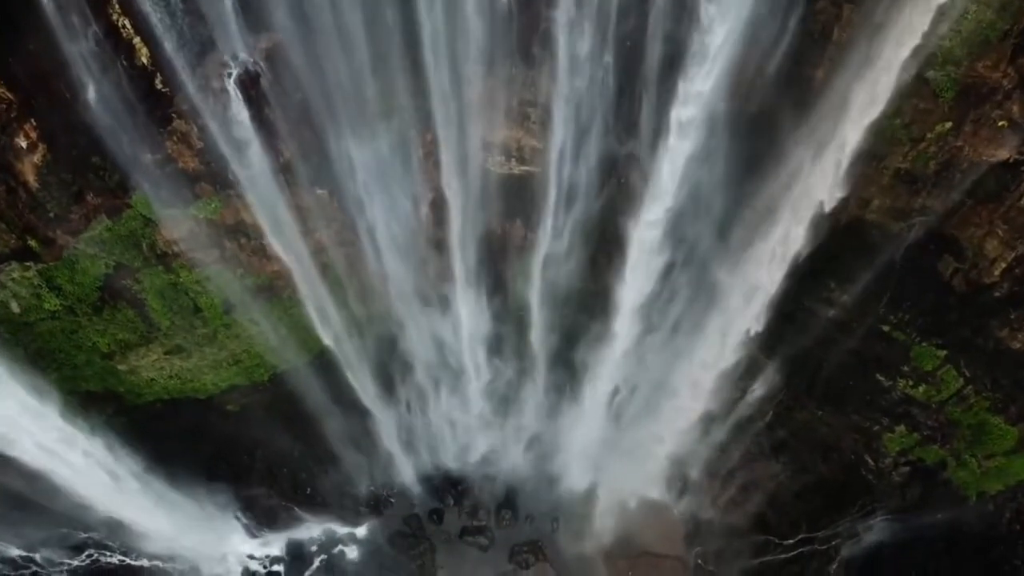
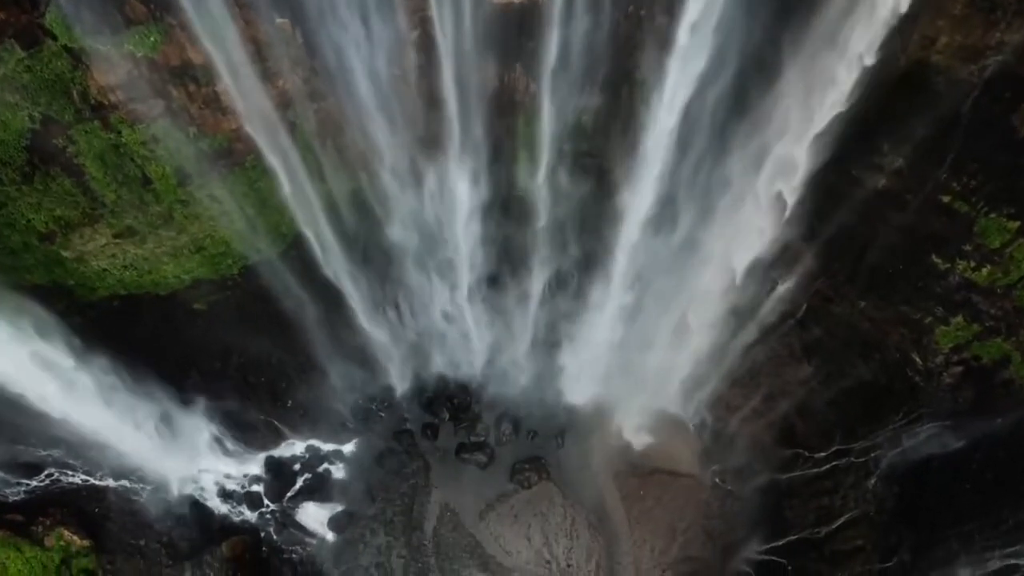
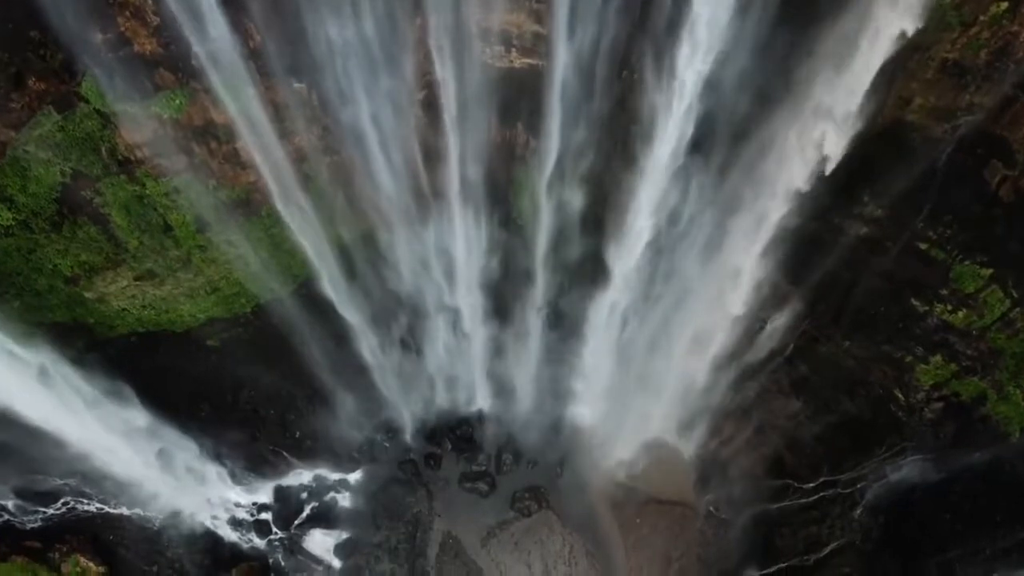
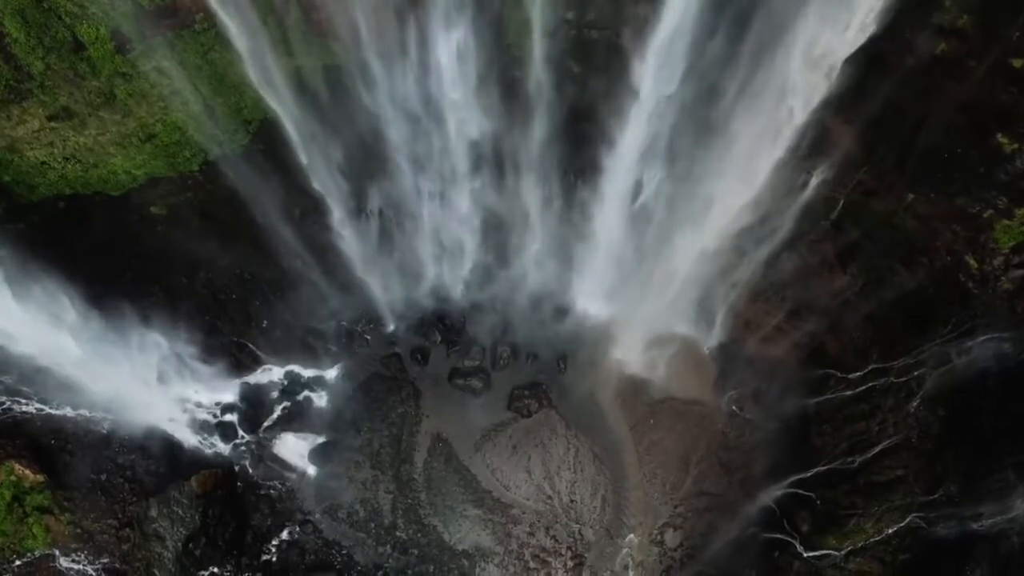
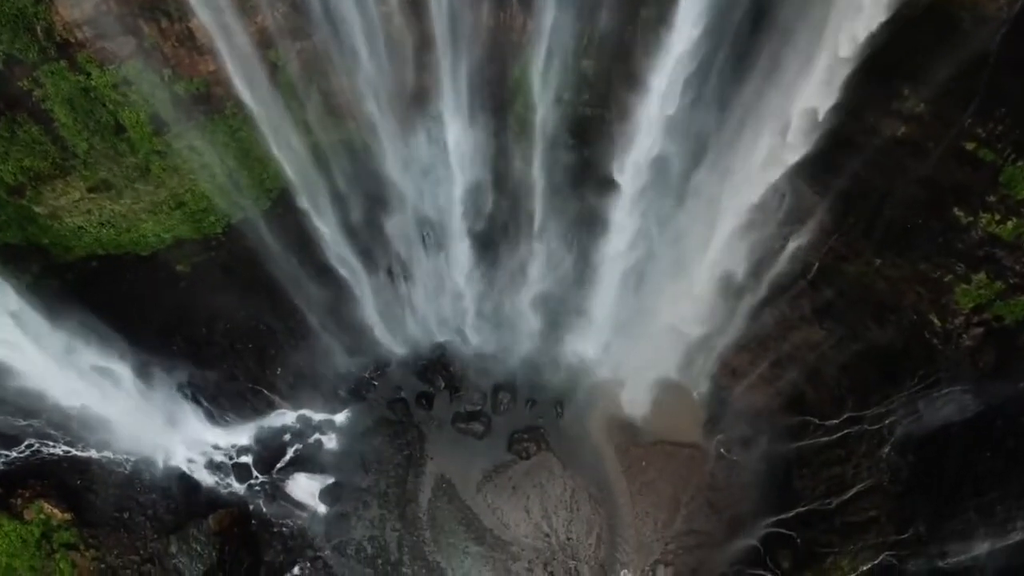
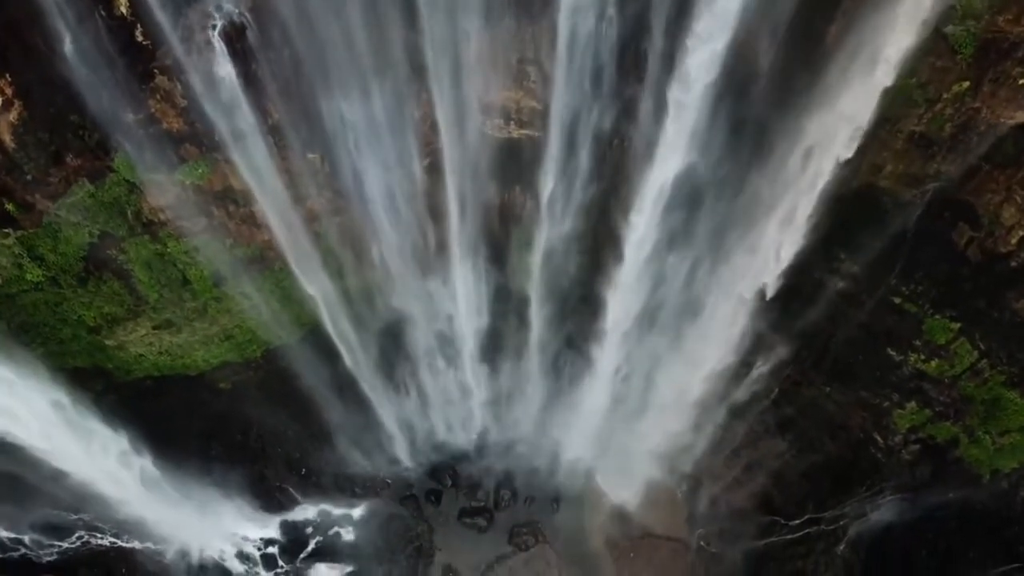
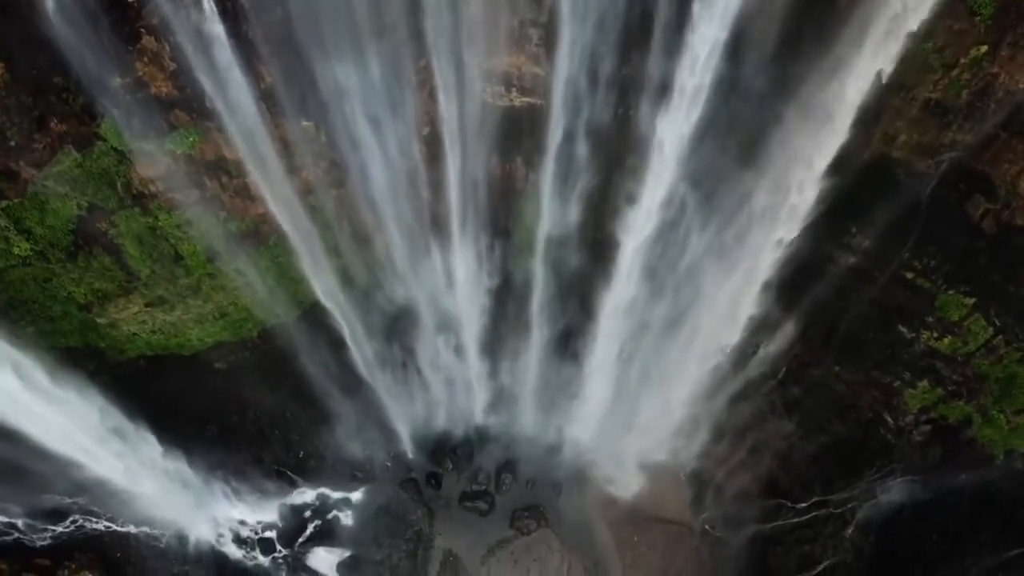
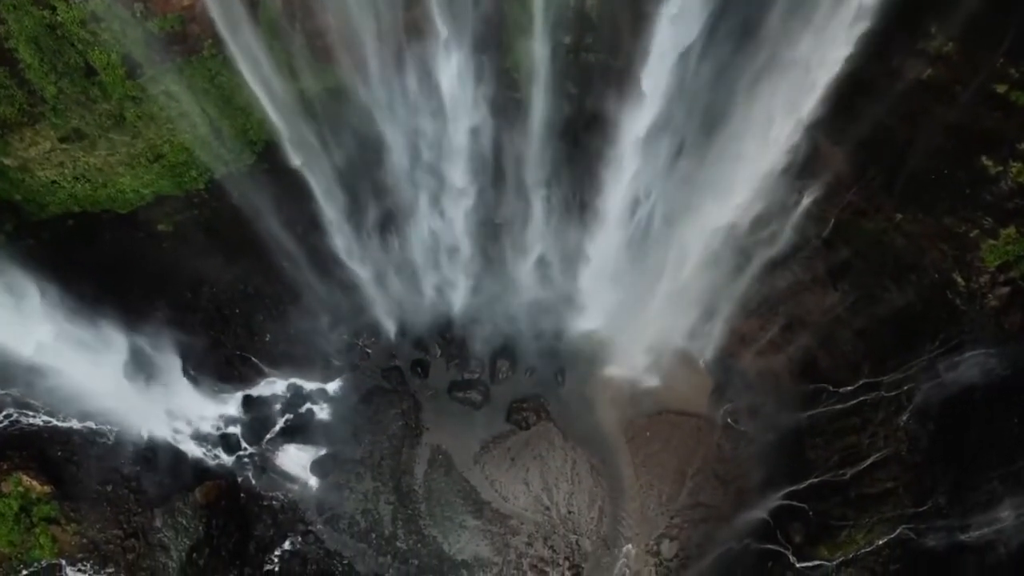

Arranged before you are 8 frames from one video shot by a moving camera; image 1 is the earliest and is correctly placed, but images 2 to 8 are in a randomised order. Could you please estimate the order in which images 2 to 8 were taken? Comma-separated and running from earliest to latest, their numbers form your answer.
6, 7, 3, 2, 5, 8, 4
